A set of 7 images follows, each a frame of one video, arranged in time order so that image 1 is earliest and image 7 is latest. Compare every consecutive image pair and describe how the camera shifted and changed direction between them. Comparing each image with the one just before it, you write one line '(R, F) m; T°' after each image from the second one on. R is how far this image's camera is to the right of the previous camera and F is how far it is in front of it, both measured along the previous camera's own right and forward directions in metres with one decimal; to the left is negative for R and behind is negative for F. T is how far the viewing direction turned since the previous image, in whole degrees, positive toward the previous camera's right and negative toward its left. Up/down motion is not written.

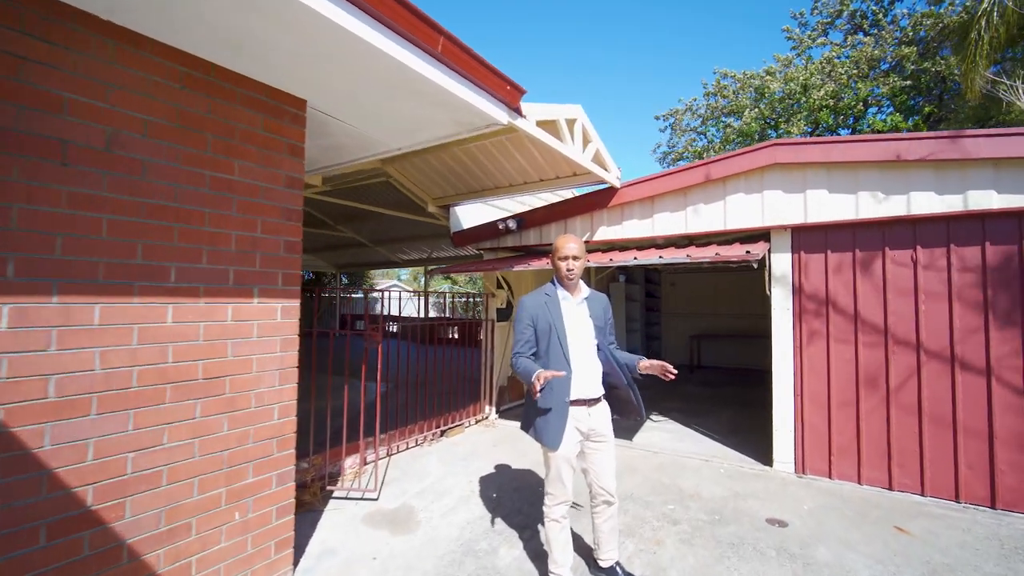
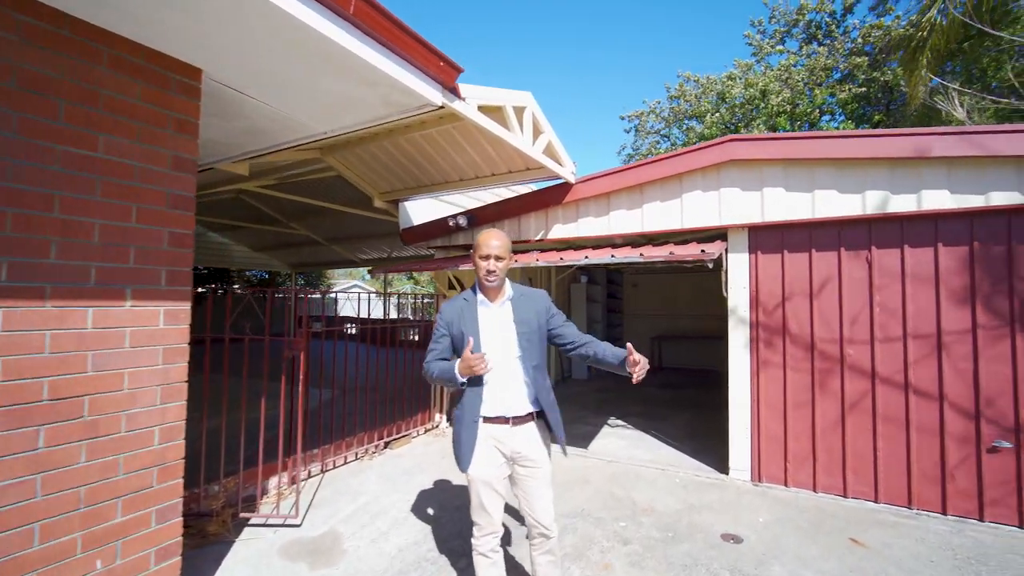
(+0.2, +0.3) m; +4°
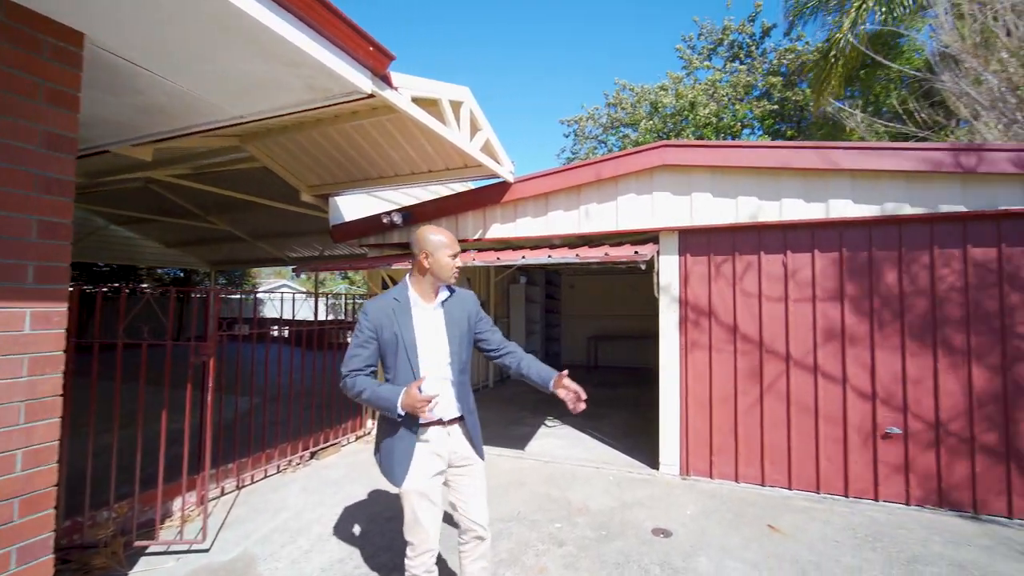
(0.0, +0.1) m; +7°
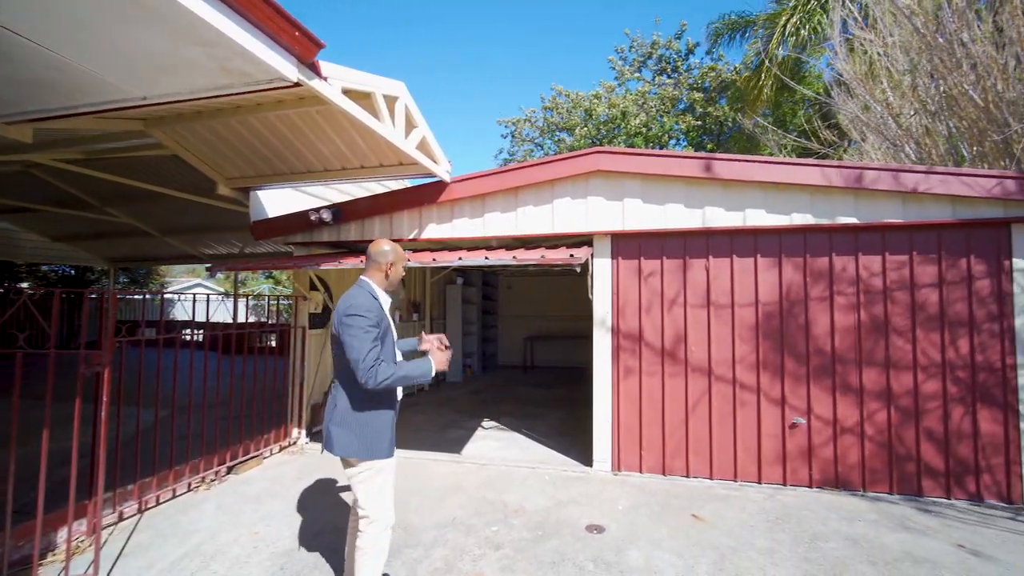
(0.0, 0.0) m; +8°
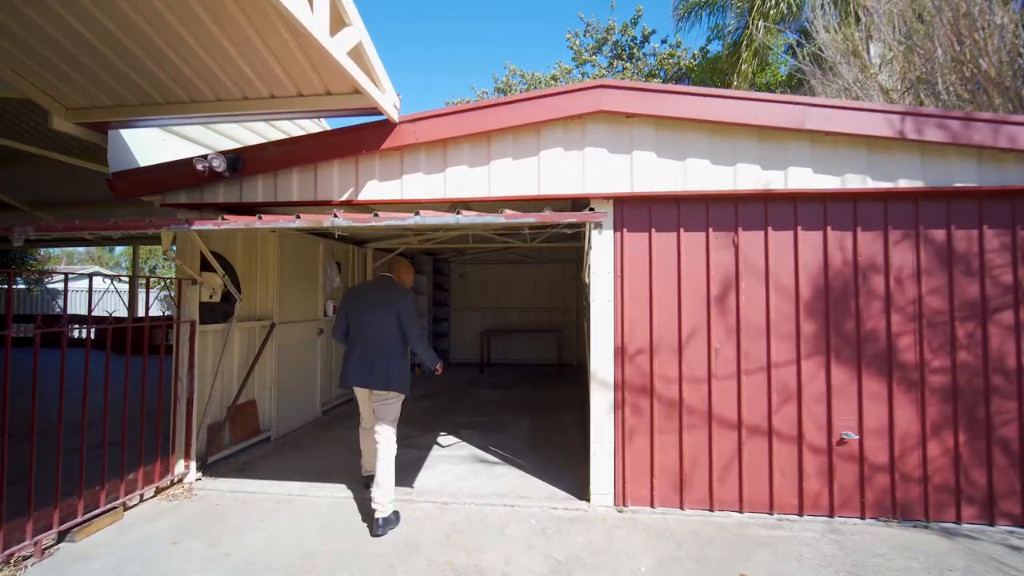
(-0.2, +1.2) m; +7°
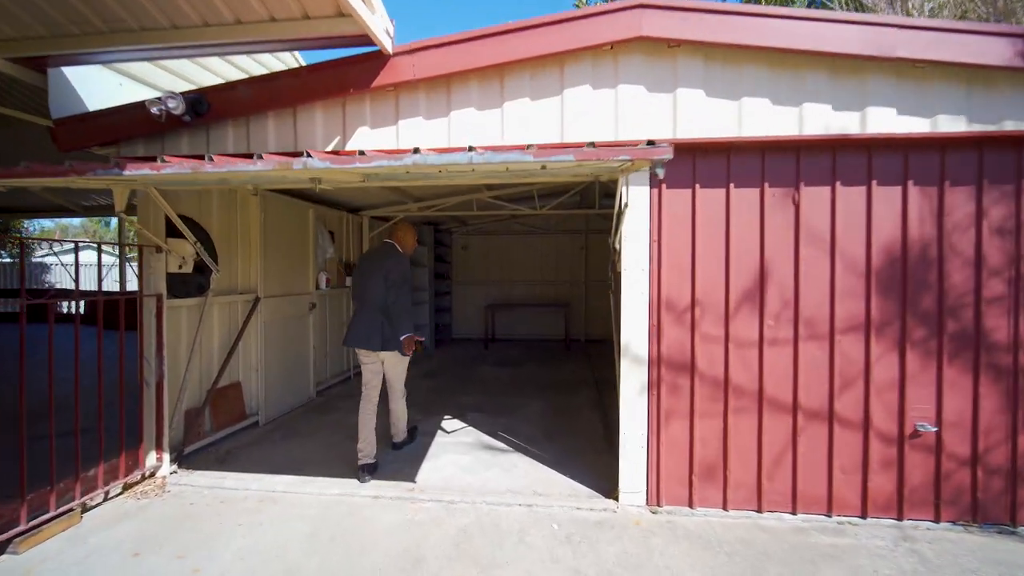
(-0.1, +0.6) m; 0°
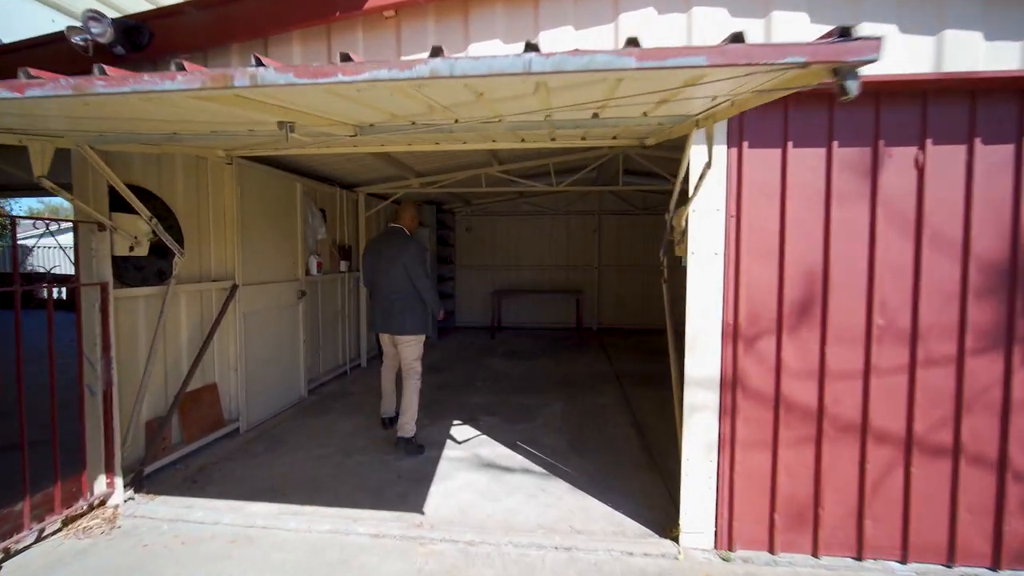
(-0.2, +0.7) m; 0°
